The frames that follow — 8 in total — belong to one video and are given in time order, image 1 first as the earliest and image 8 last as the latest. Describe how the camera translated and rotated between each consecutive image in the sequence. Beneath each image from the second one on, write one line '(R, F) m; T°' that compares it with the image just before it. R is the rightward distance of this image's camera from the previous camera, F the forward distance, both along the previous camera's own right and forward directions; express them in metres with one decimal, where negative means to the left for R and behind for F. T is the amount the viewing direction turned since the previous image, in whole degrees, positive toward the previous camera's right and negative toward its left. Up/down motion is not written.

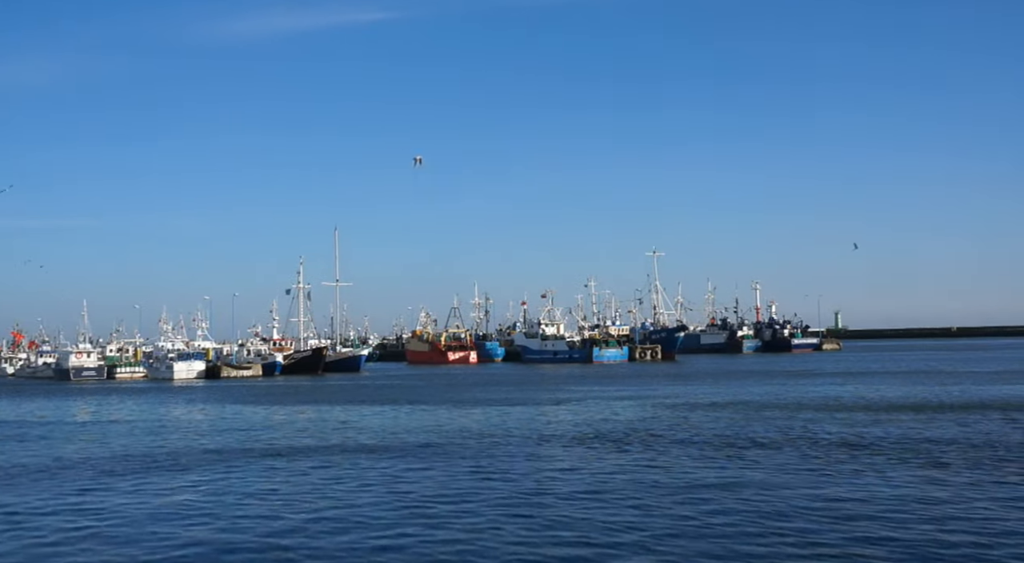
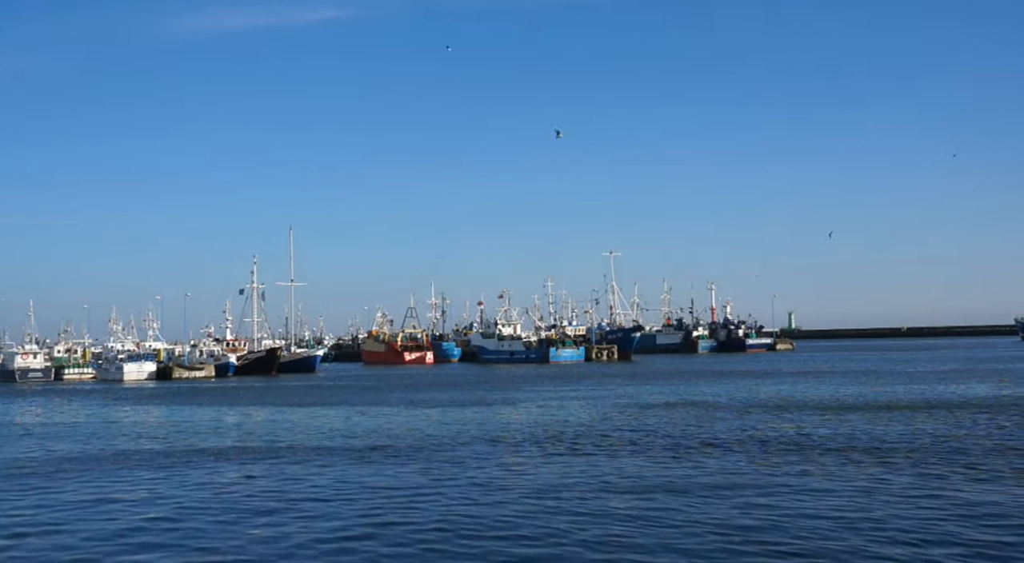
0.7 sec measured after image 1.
(+0.3, -0.1) m; +2°
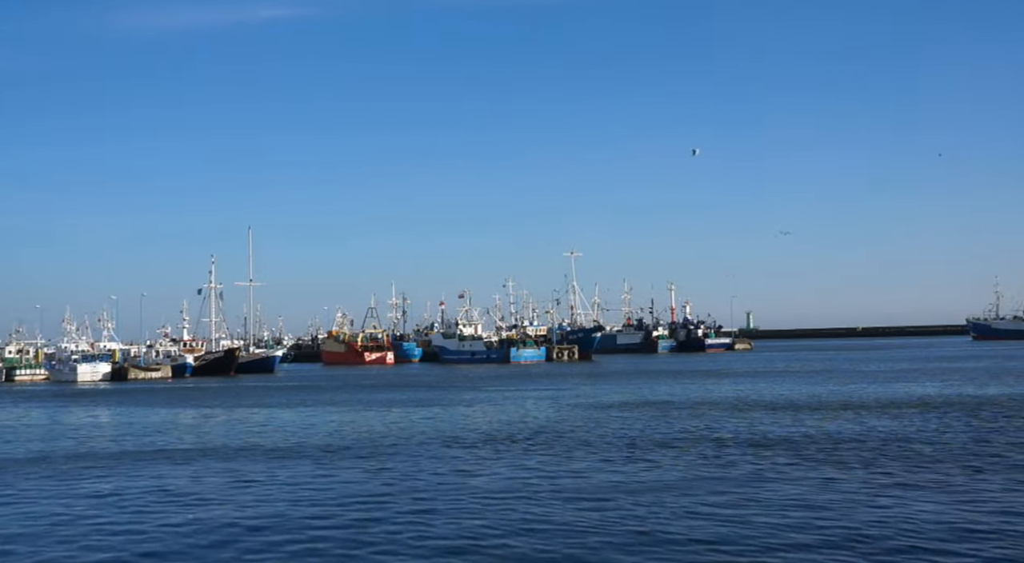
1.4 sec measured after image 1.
(+0.4, -0.2) m; +1°
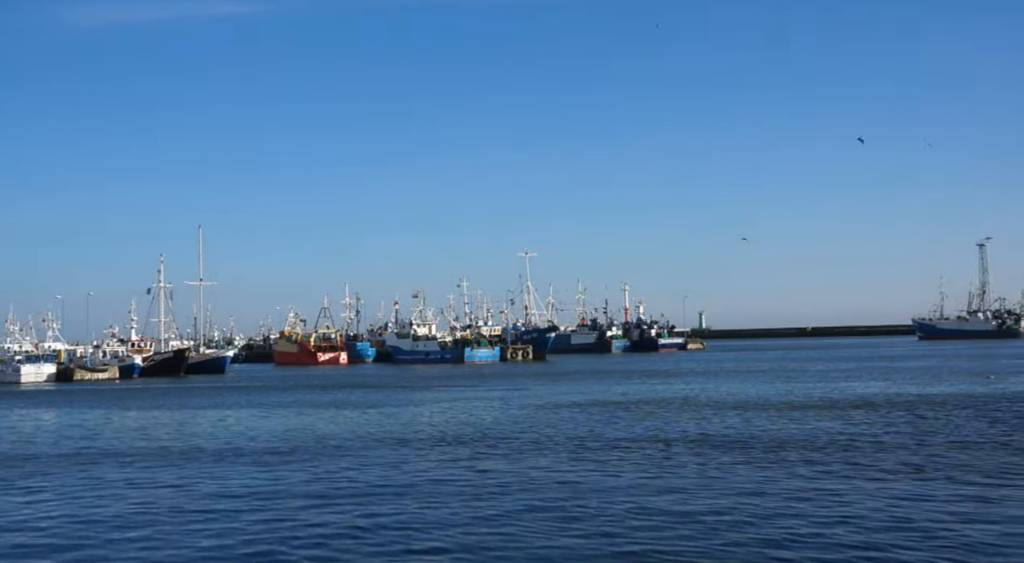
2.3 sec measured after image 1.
(+0.5, -0.1) m; +1°
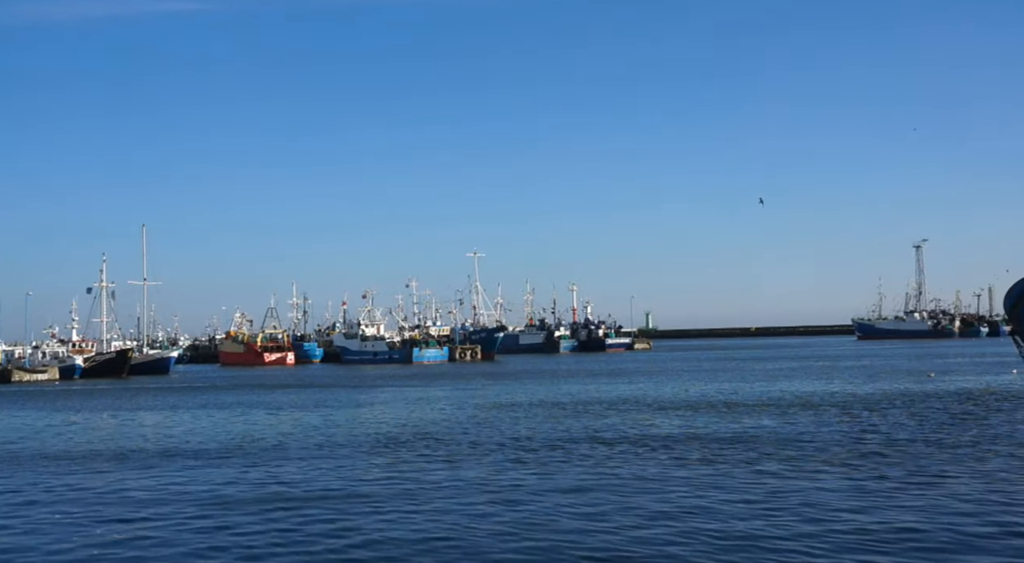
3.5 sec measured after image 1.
(+0.5, -0.1) m; +2°
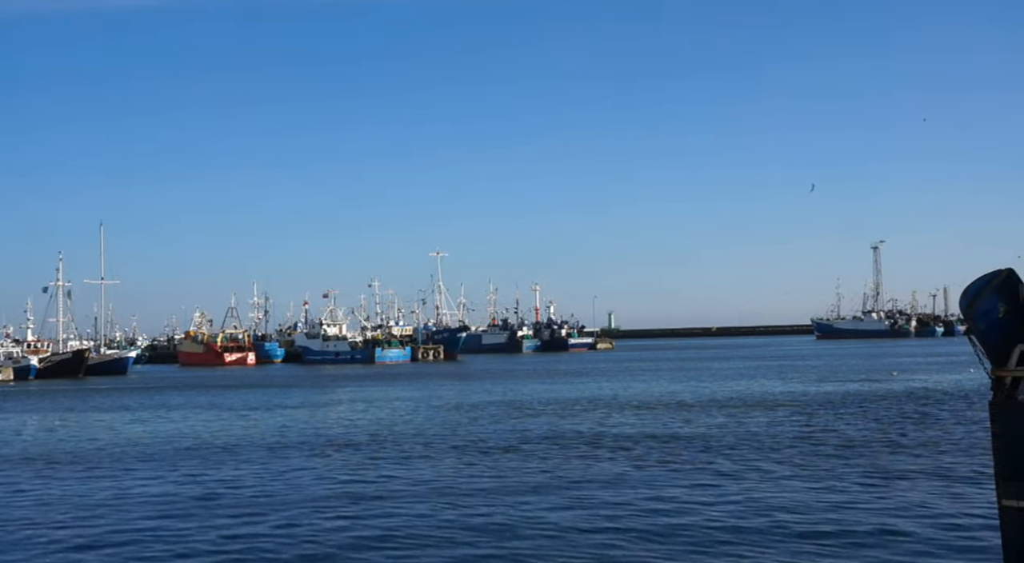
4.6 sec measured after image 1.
(+0.3, +0.1) m; +1°
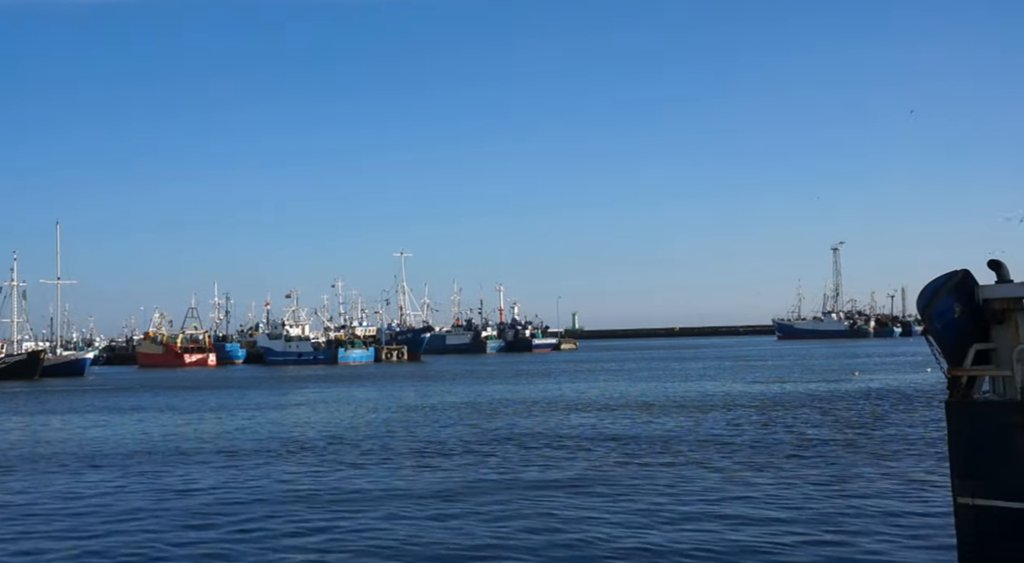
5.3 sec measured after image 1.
(+0.4, +0.3) m; +1°
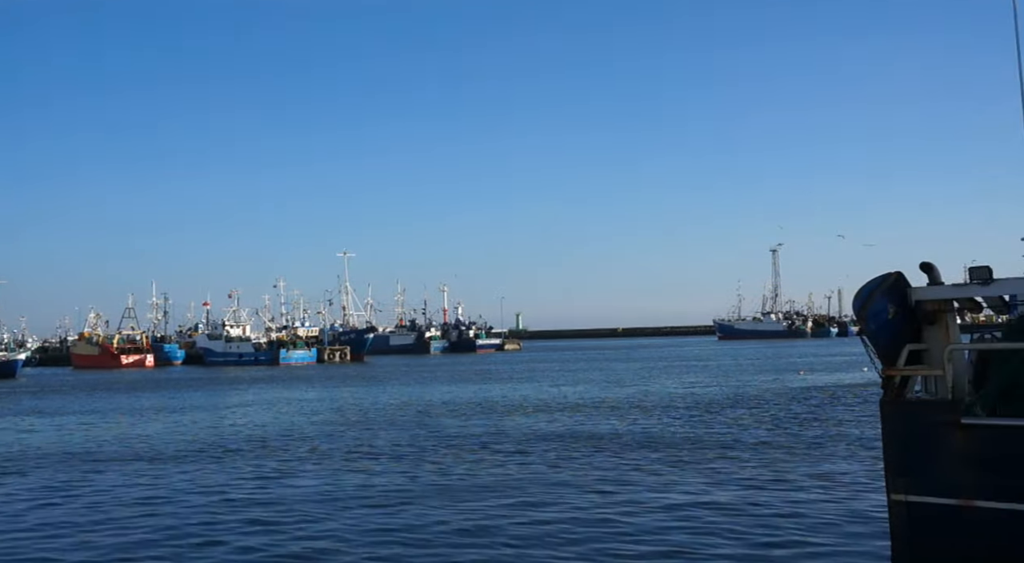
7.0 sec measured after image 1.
(+0.5, +0.4) m; +2°
